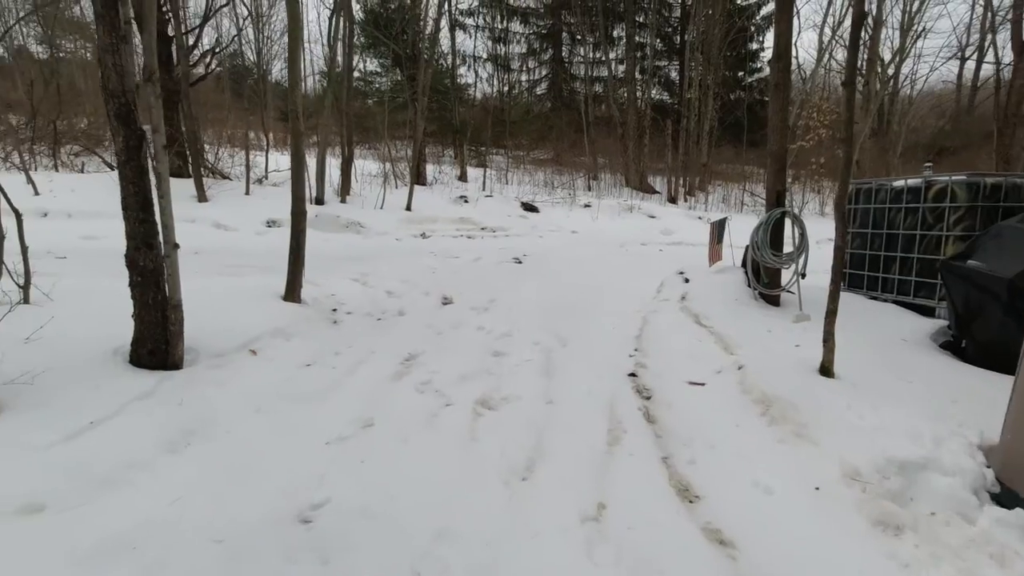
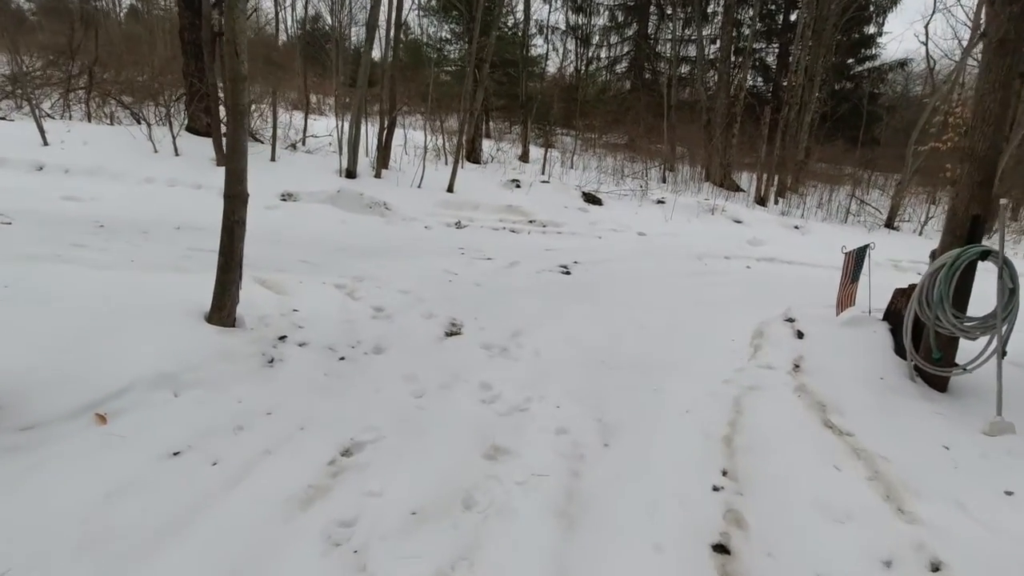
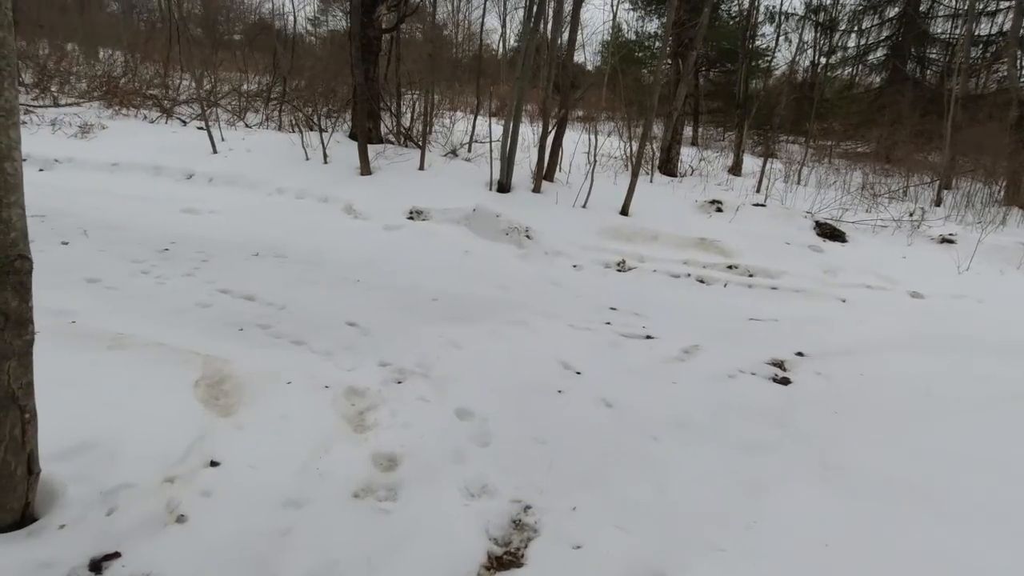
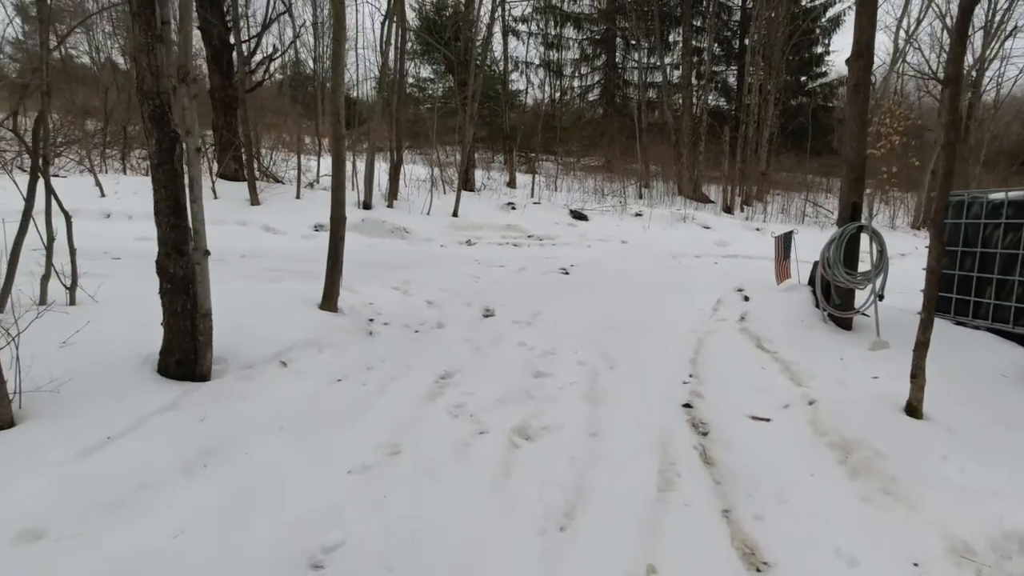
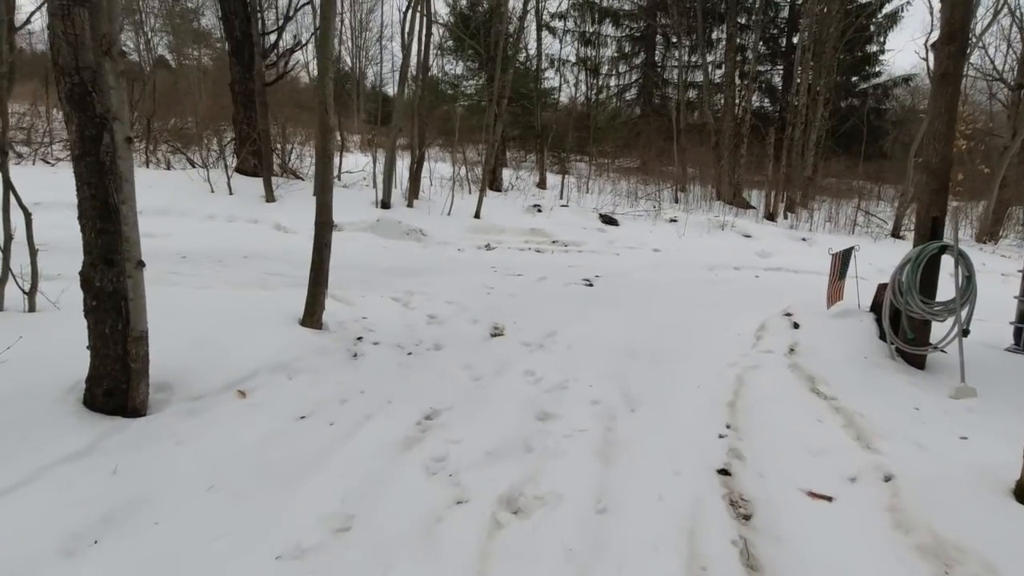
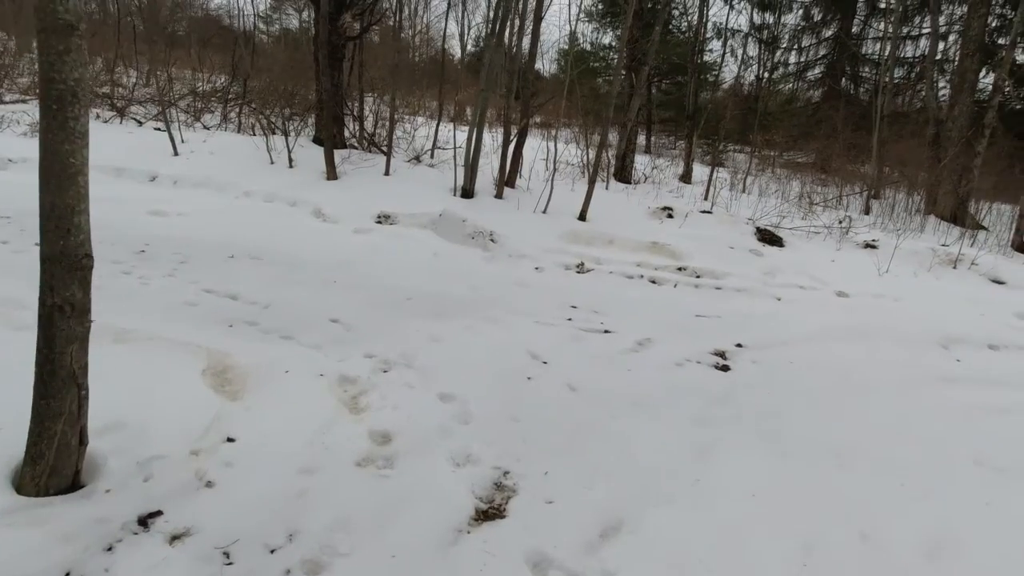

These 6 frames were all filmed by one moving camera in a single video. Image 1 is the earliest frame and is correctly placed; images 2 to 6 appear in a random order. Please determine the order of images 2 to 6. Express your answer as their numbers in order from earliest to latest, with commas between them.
4, 5, 2, 6, 3
